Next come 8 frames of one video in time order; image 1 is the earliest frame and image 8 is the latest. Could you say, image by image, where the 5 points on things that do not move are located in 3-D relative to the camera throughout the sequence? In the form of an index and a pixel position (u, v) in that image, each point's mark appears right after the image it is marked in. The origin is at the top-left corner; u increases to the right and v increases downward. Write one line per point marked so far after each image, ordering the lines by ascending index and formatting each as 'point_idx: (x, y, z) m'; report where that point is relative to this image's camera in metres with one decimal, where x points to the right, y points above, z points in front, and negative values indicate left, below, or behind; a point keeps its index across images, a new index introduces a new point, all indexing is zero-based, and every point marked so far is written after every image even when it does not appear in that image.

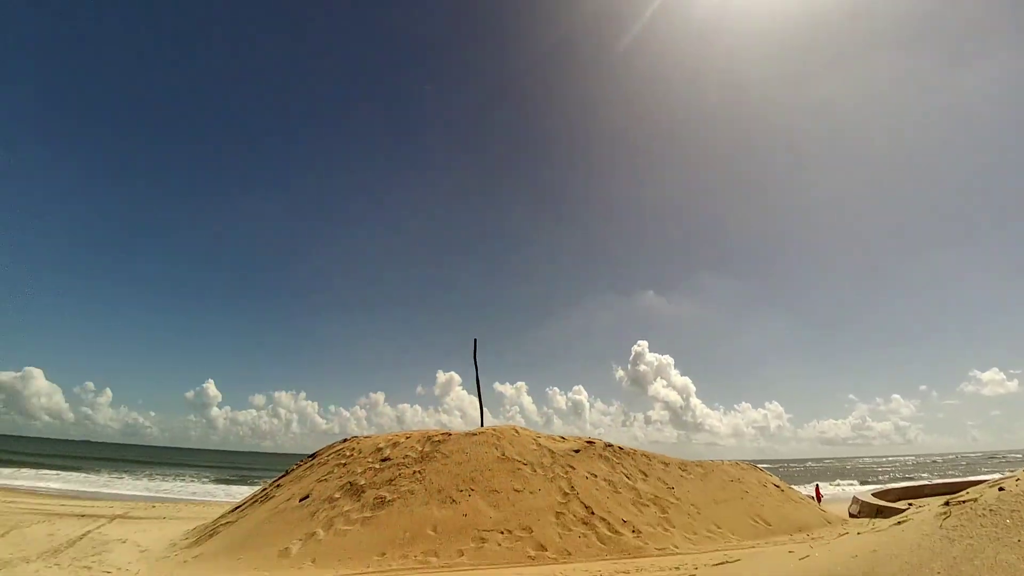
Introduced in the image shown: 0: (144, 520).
0: (-13.6, -8.4, +15.4) m
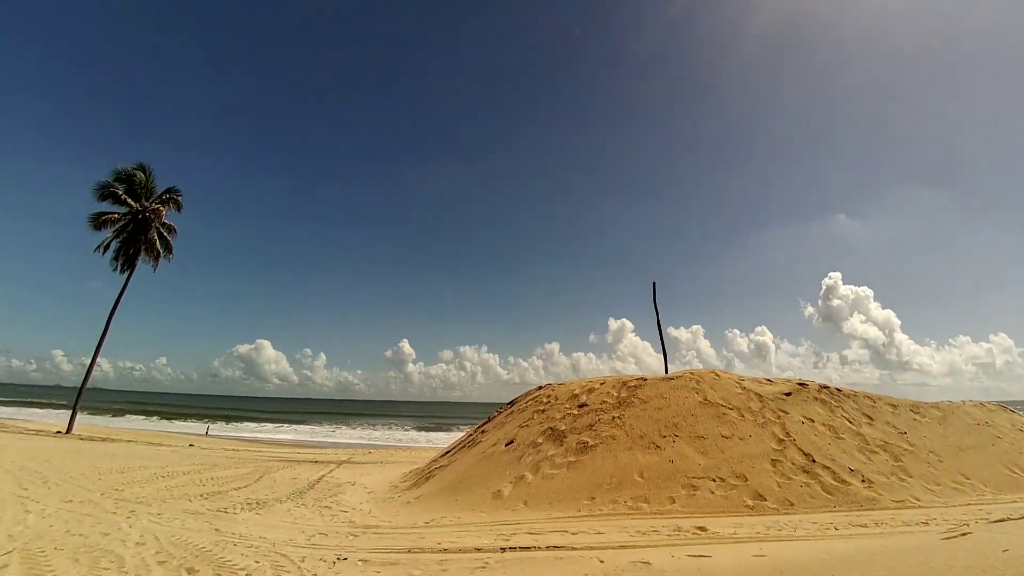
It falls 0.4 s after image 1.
0: (-5.8, -7.3, +17.5) m
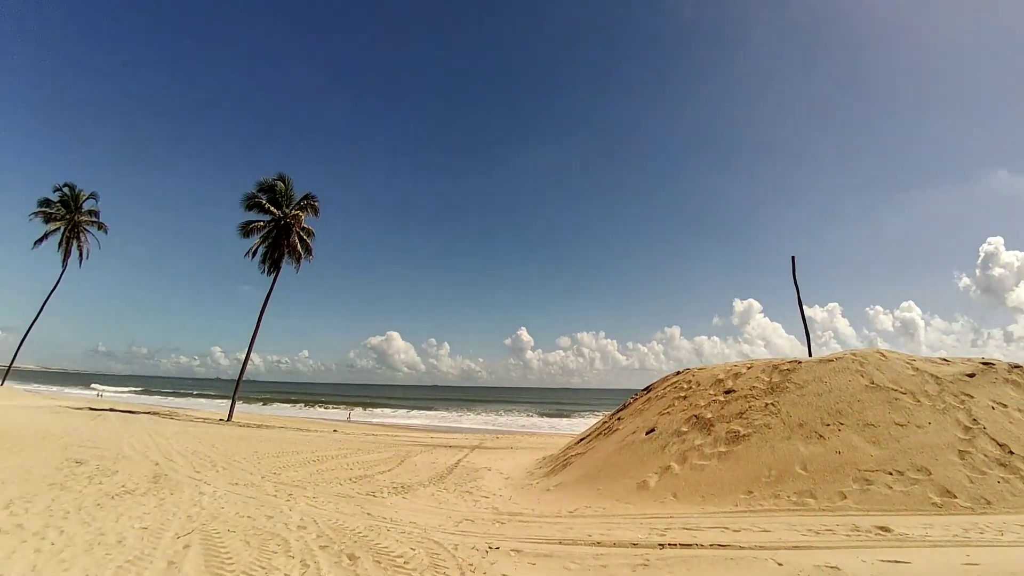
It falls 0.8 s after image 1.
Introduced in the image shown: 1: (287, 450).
0: (-0.3, -6.6, +17.1) m
1: (-6.7, -5.2, +13.7) m
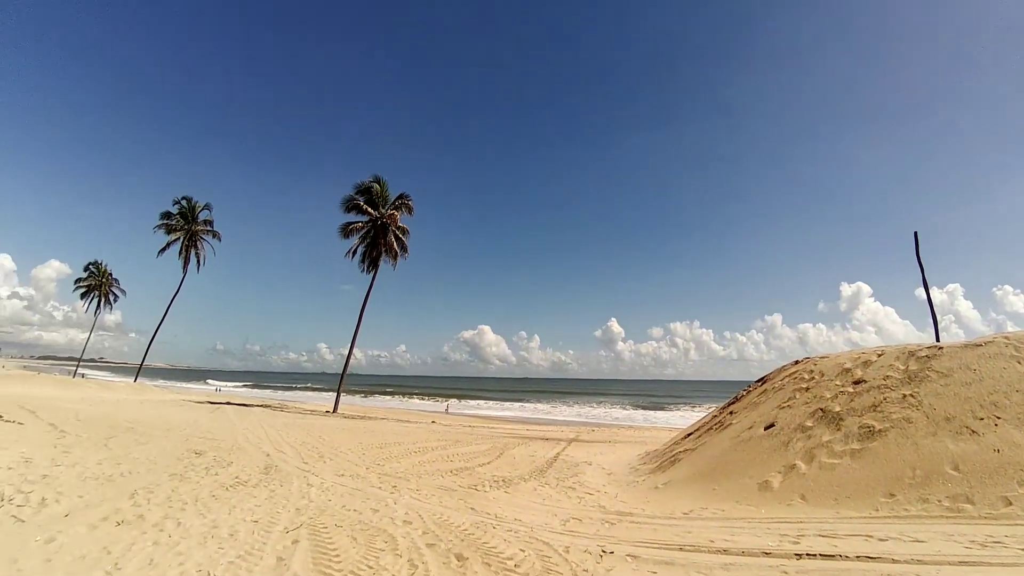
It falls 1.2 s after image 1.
0: (+3.2, -6.0, +16.1) m
1: (-3.7, -5.0, +13.8) m
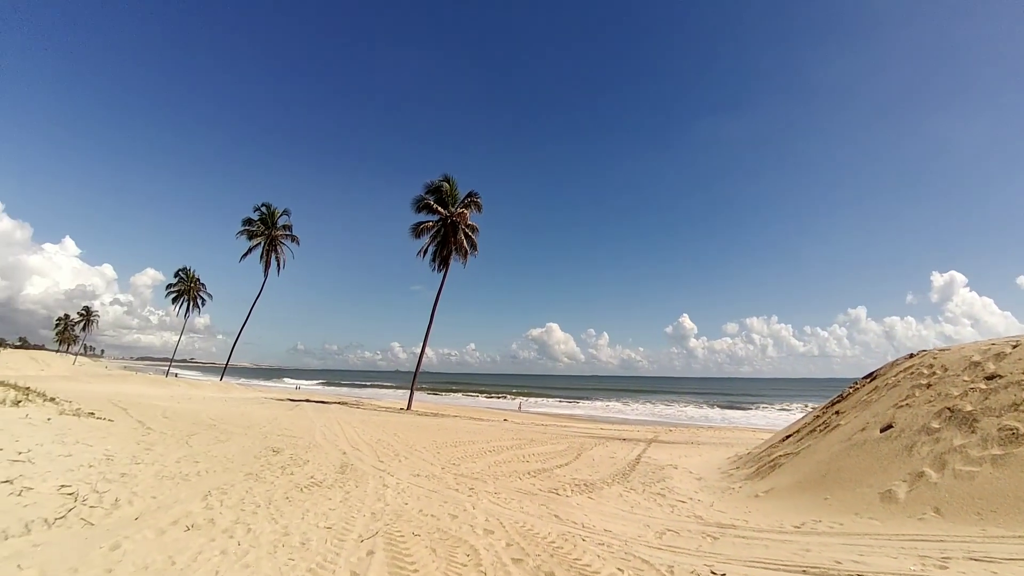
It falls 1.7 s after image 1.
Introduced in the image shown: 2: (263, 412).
0: (+5.7, -5.6, +14.8) m
1: (-1.5, -4.8, +13.3) m
2: (-9.4, -4.7, +16.1) m
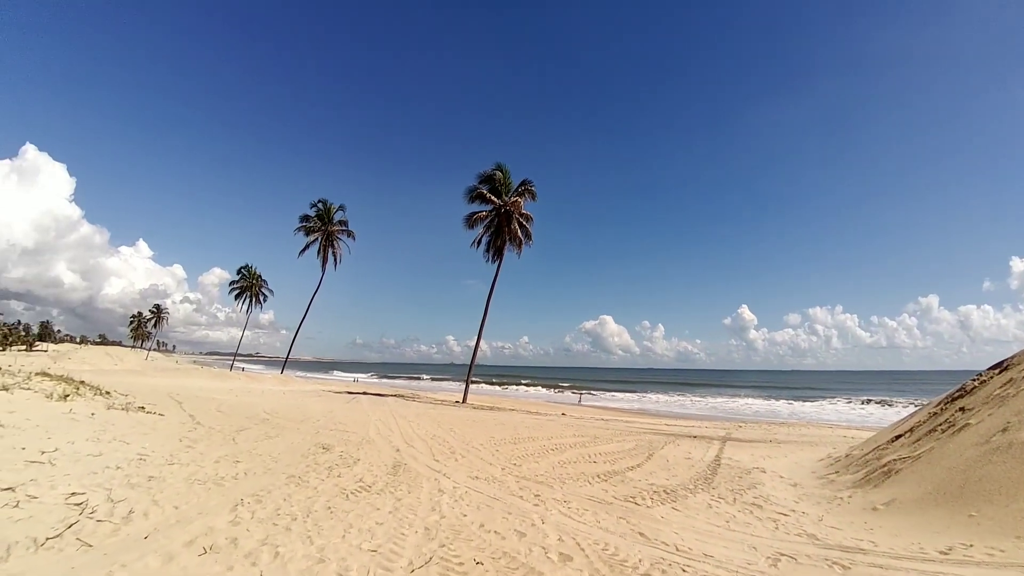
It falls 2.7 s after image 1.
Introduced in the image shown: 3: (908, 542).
0: (+7.5, -4.9, +13.2) m
1: (+0.2, -4.3, +12.4) m
2: (-7.4, -4.4, +16.0) m
3: (+6.3, -4.1, +6.7) m
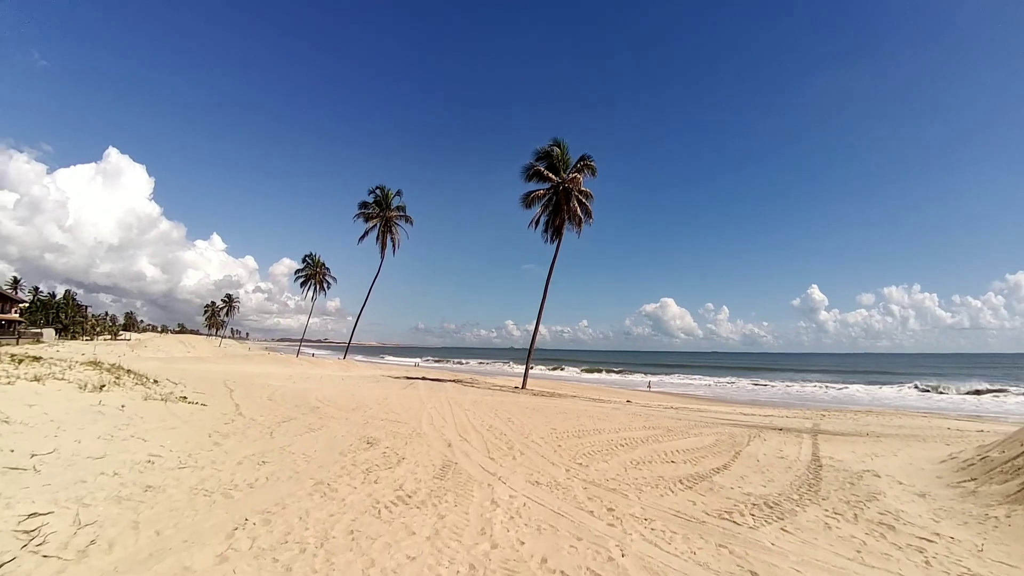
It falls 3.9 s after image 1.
0: (+9.1, -4.1, +11.2) m
1: (+1.7, -3.7, +11.2) m
2: (-5.4, -3.8, +15.6) m
3: (+7.1, -3.5, +4.9) m
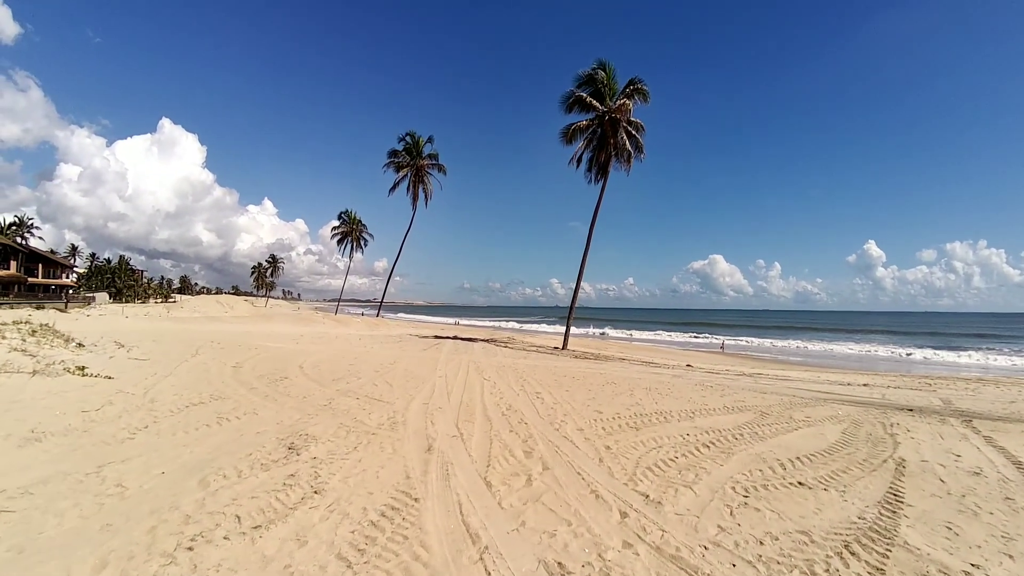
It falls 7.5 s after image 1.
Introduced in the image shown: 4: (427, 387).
0: (+9.7, -2.7, +7.0) m
1: (+2.3, -2.3, +8.0) m
2: (-4.2, -2.1, +13.2) m
3: (+6.9, -2.7, +1.0) m
4: (-1.8, -2.0, +8.3) m
